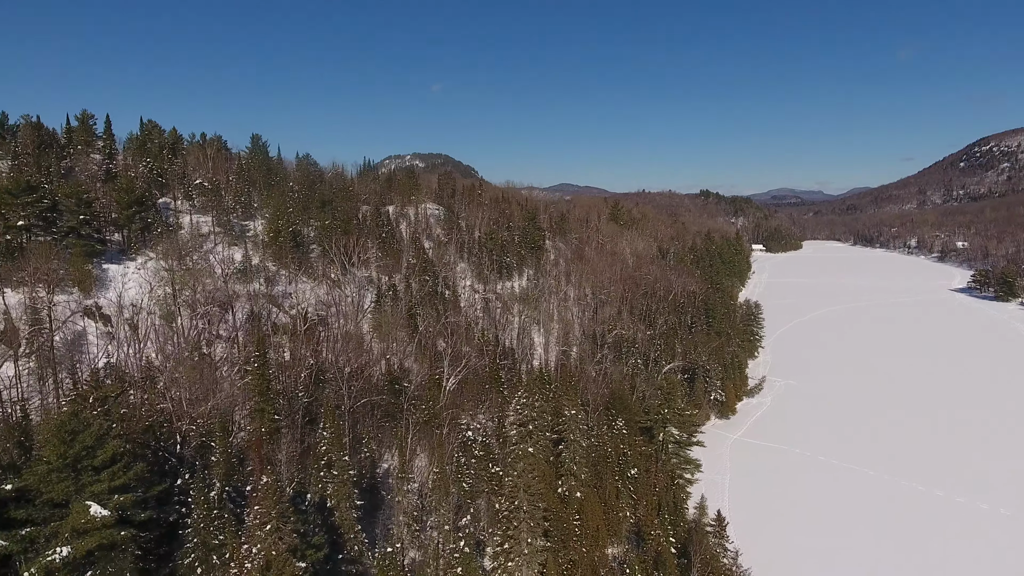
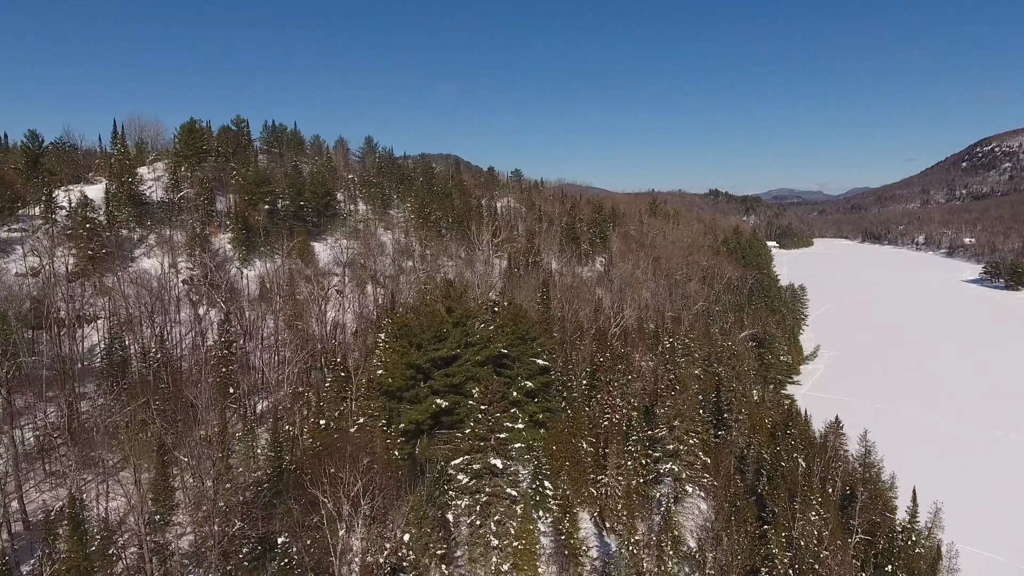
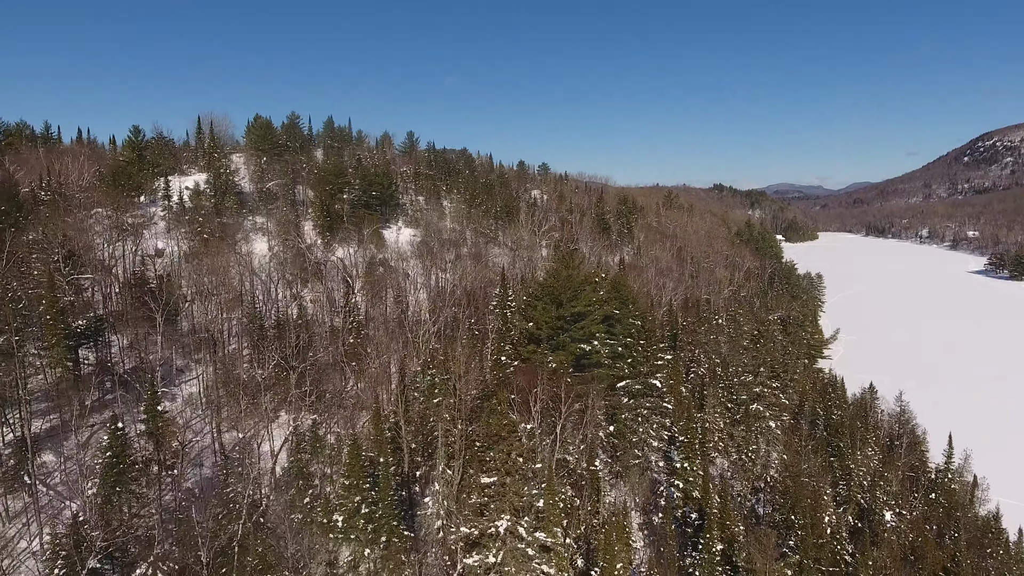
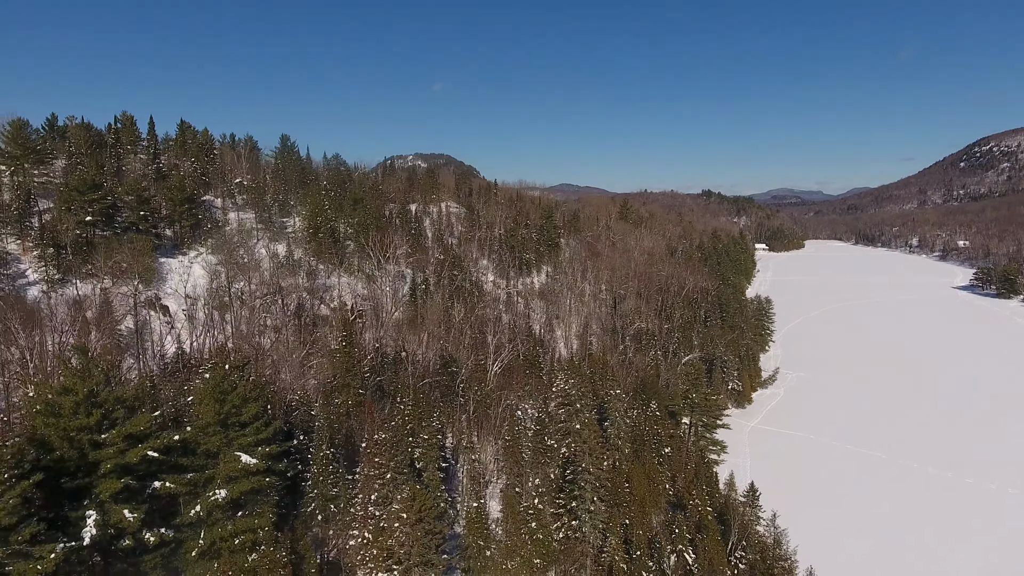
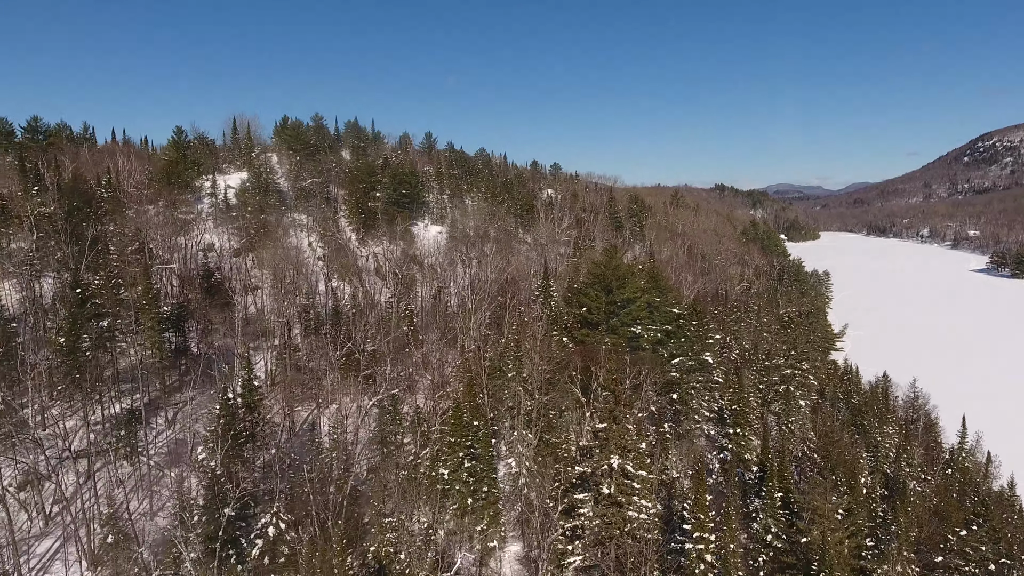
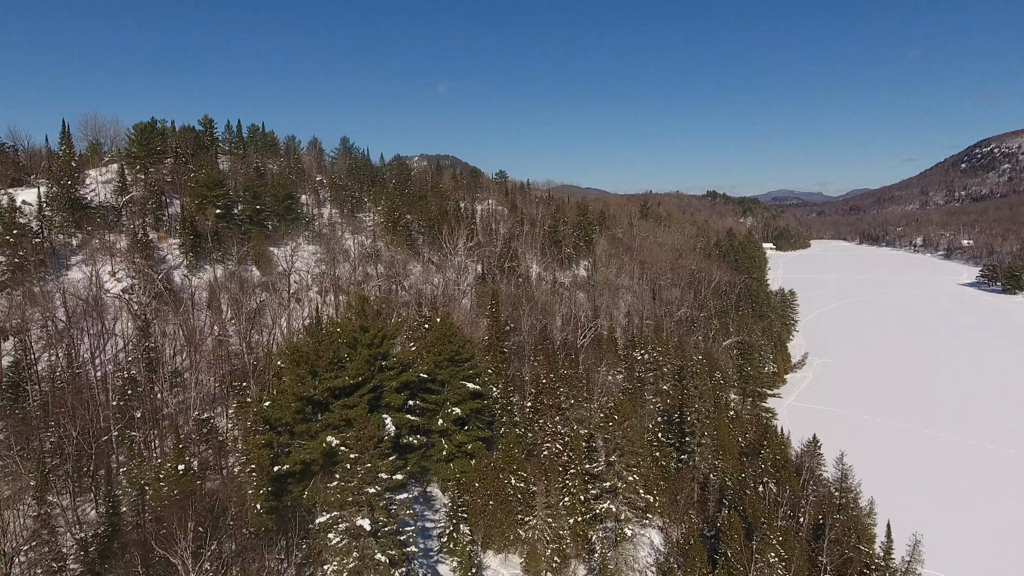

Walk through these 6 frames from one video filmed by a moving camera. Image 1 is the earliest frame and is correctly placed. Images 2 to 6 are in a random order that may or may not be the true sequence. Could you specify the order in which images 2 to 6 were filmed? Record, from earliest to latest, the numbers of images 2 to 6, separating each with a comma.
4, 6, 2, 3, 5
